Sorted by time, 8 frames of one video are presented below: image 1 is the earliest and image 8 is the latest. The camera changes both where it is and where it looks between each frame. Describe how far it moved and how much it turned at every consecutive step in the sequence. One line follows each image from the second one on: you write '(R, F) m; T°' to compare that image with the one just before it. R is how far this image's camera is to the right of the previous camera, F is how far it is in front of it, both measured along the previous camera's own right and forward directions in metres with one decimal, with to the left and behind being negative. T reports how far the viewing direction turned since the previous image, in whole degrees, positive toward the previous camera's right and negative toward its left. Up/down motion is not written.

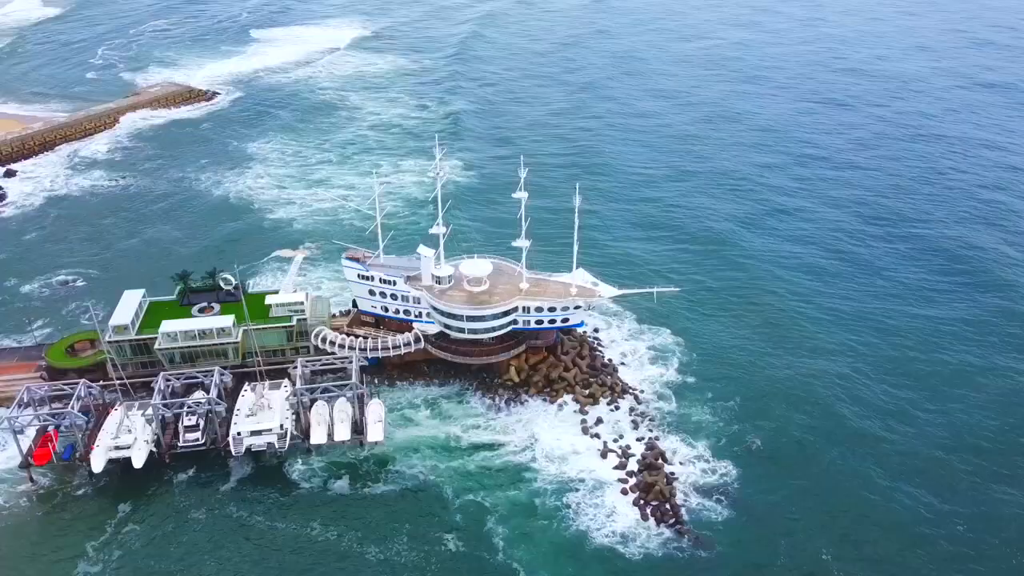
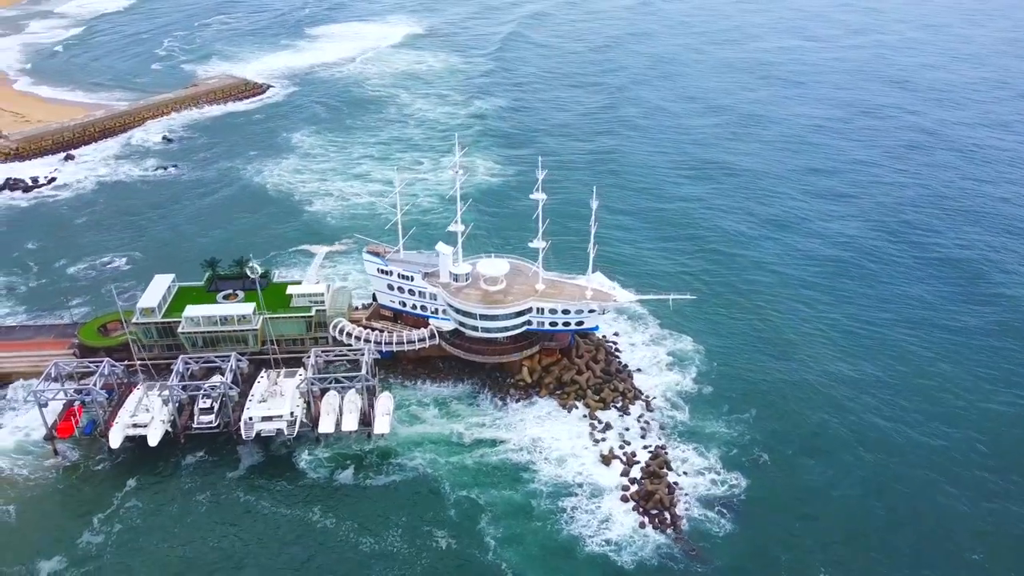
(+4.0, +0.1) m; -4°
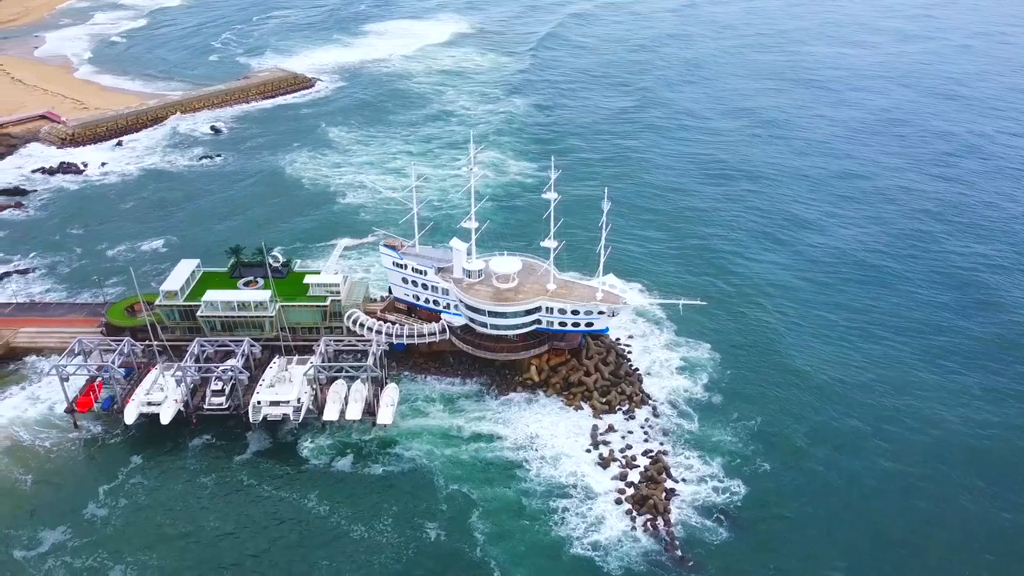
(+4.1, 0.0) m; -4°
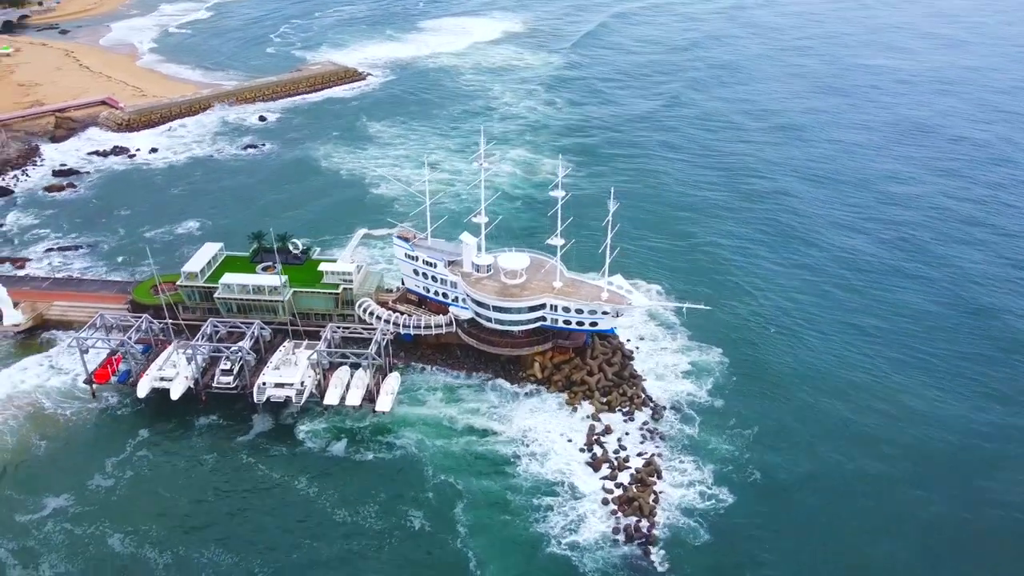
(+5.1, -0.1) m; -4°
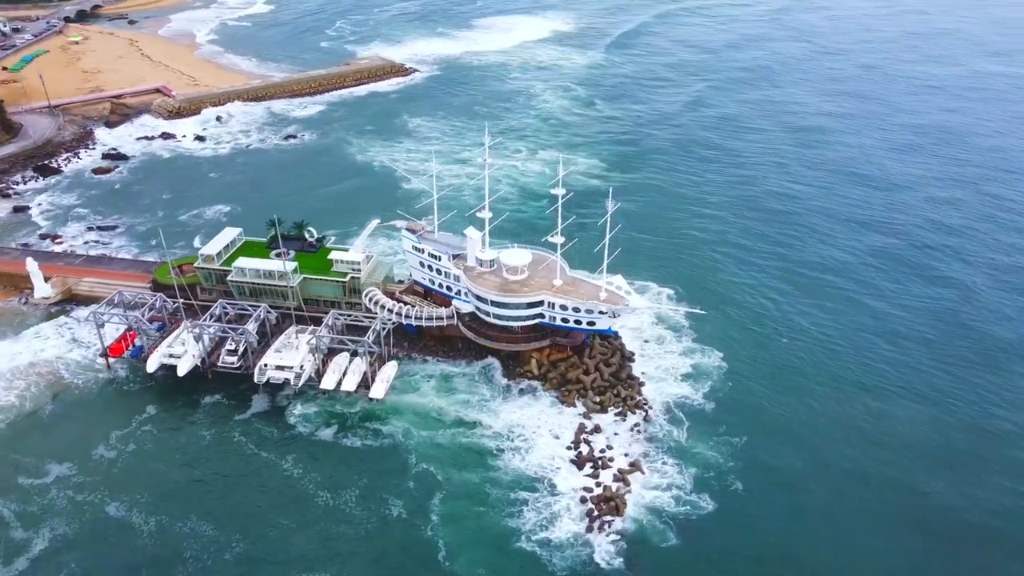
(+5.6, -0.1) m; -4°
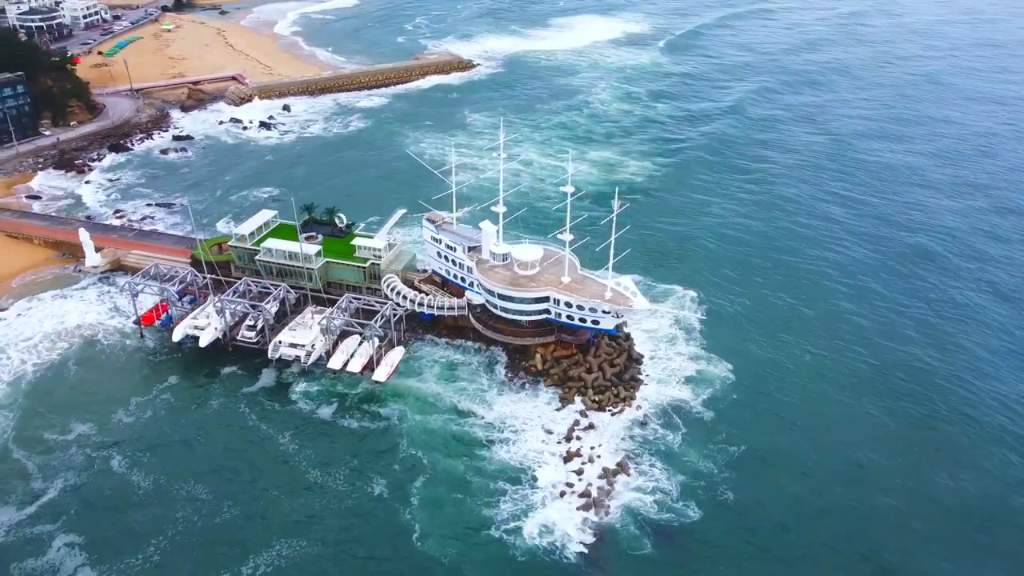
(+7.1, -0.3) m; -6°
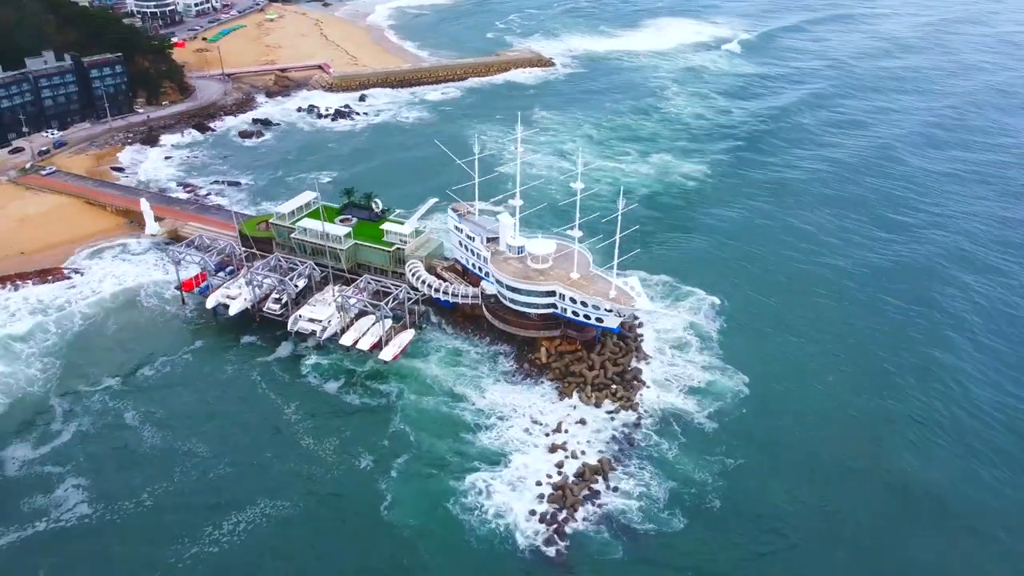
(+8.8, -0.3) m; -7°
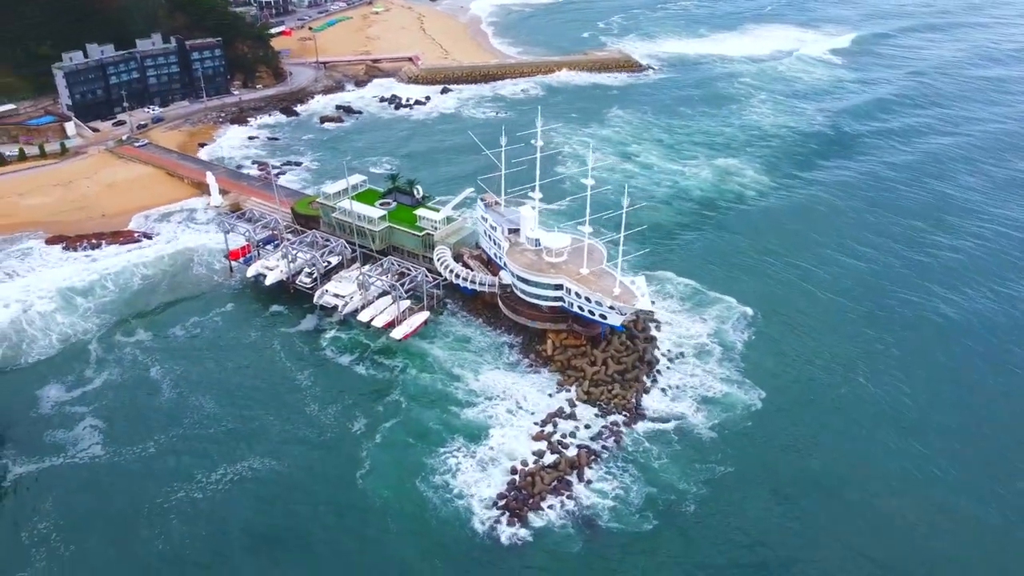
(+9.7, -0.2) m; -8°
